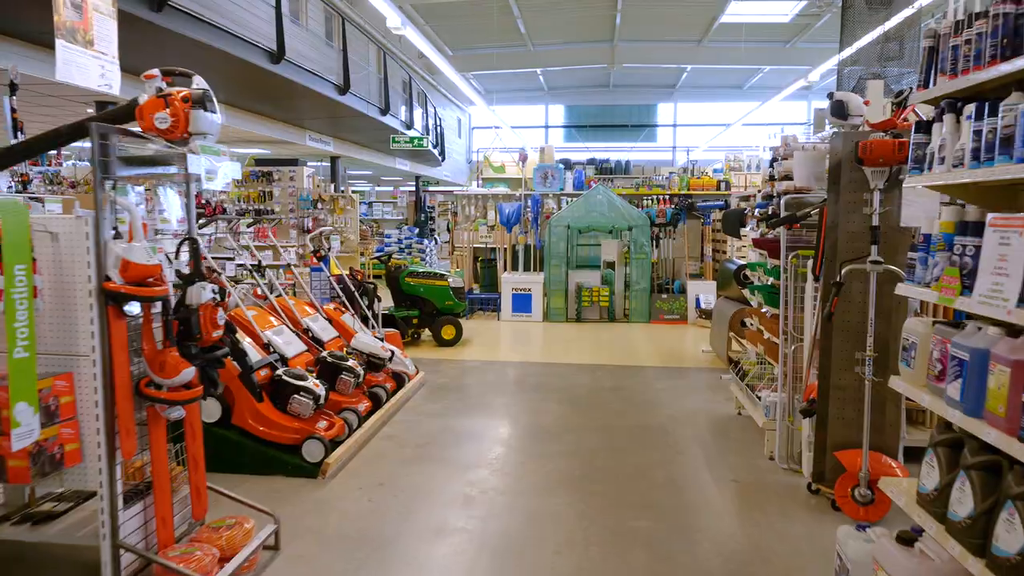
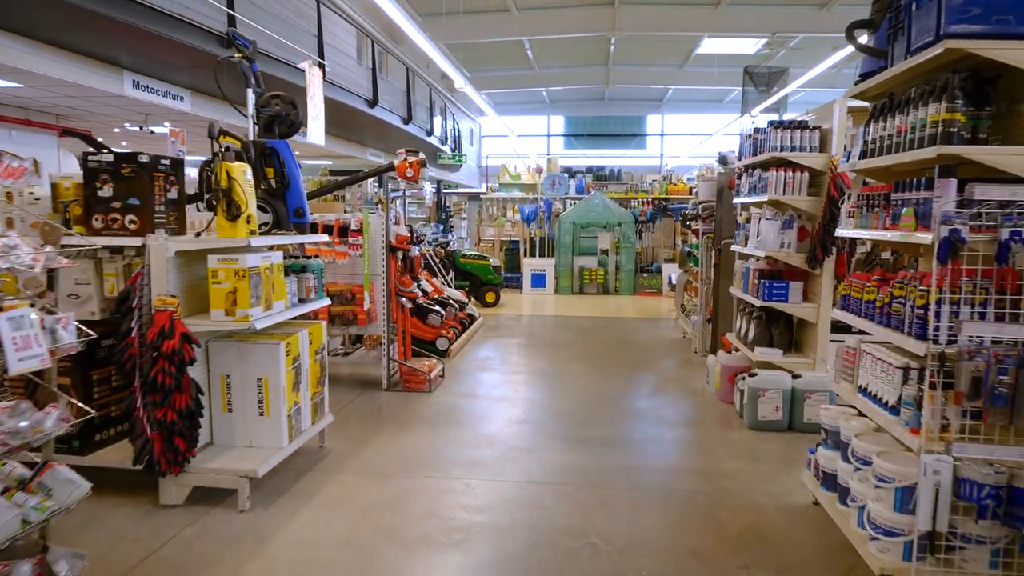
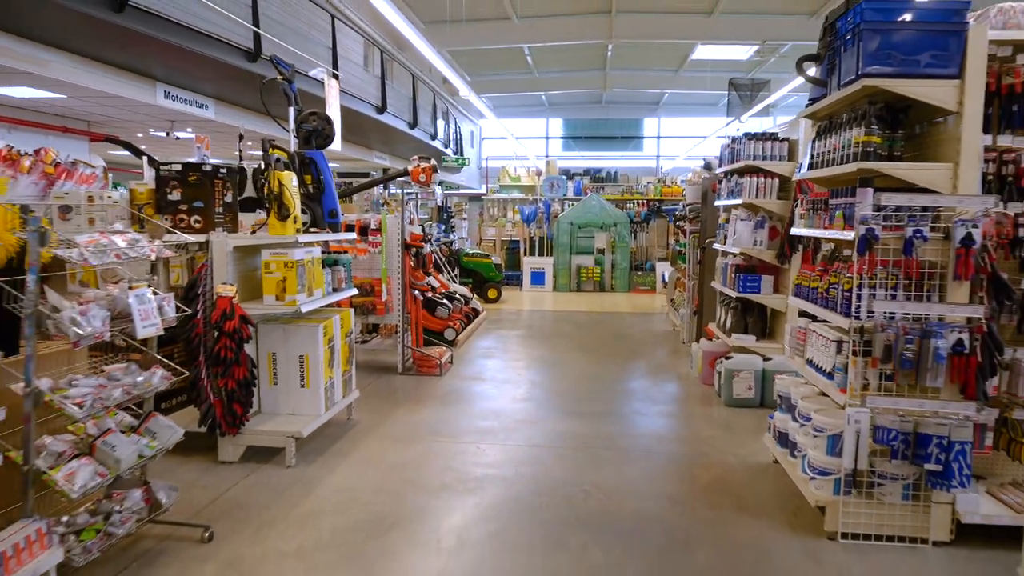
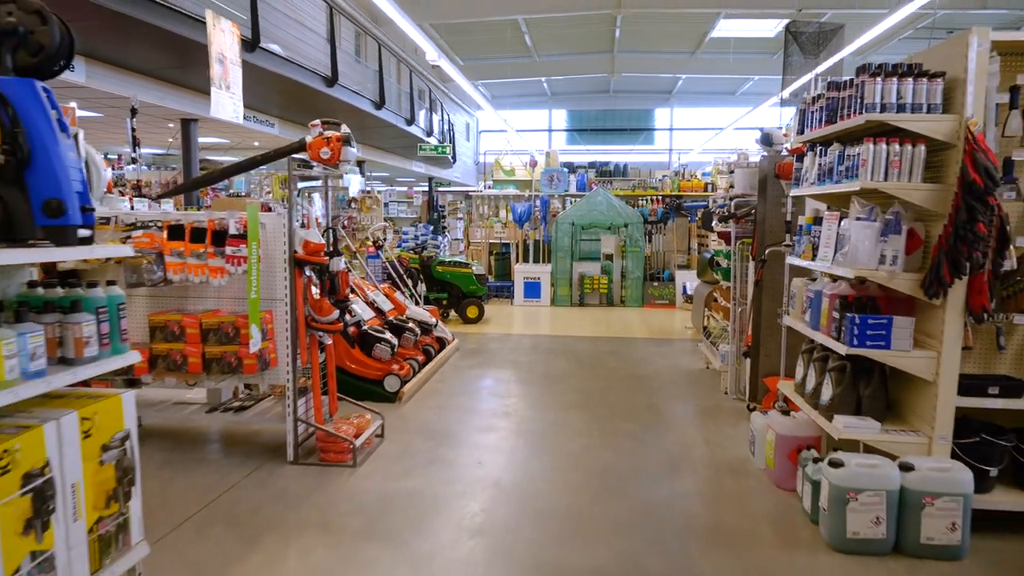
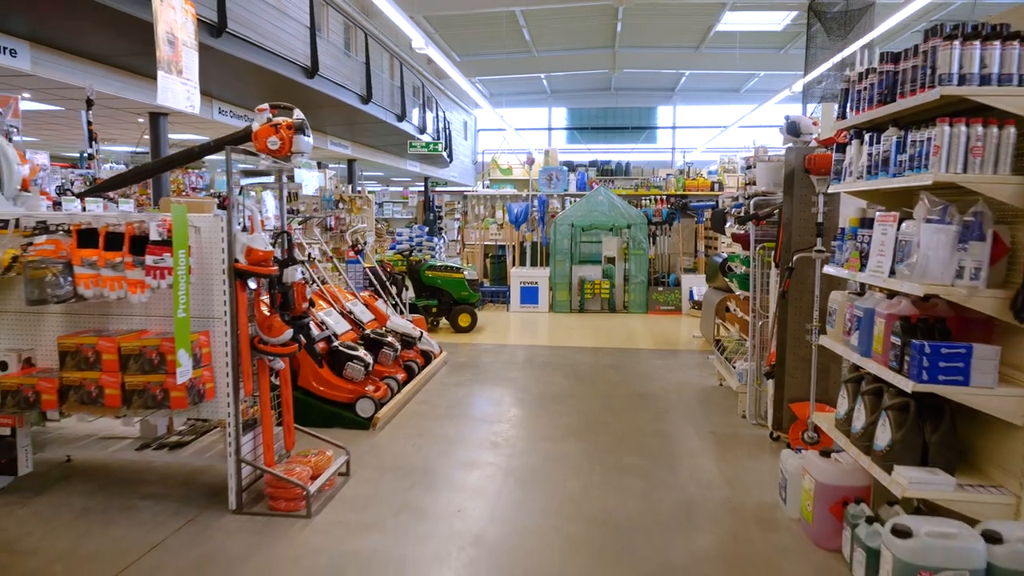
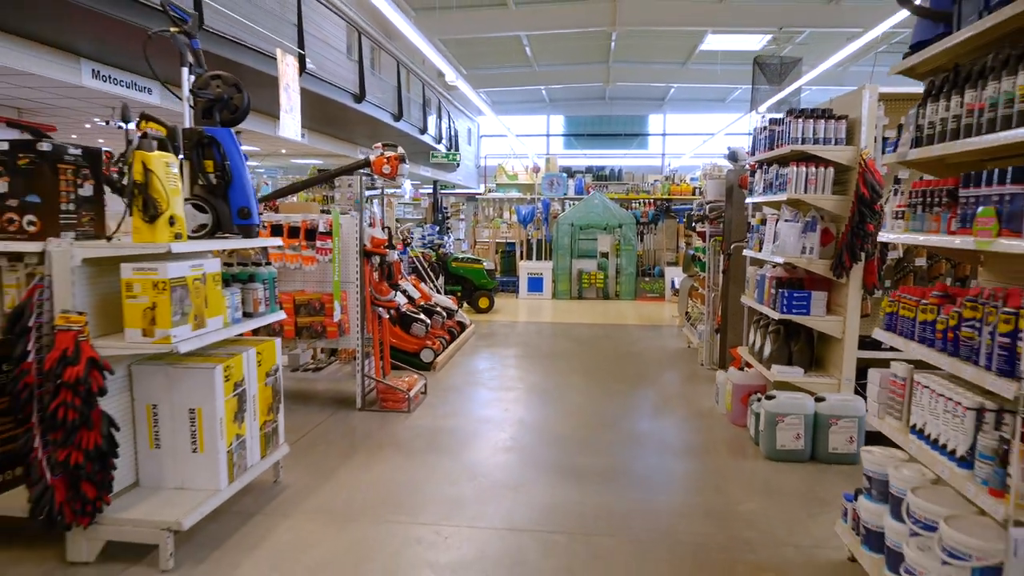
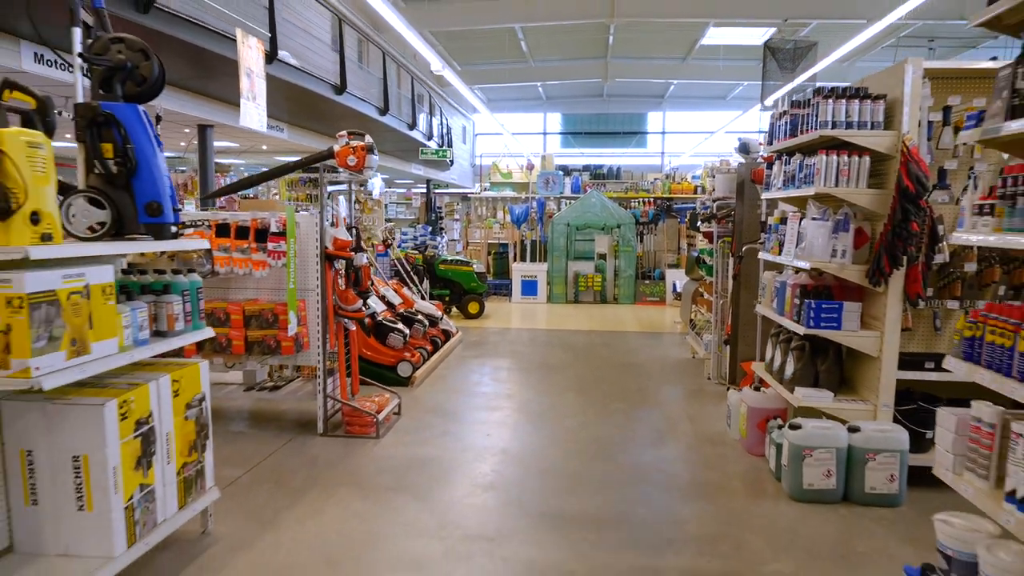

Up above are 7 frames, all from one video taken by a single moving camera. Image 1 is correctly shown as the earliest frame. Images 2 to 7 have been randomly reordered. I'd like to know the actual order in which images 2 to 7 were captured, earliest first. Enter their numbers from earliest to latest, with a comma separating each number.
5, 4, 7, 6, 2, 3
